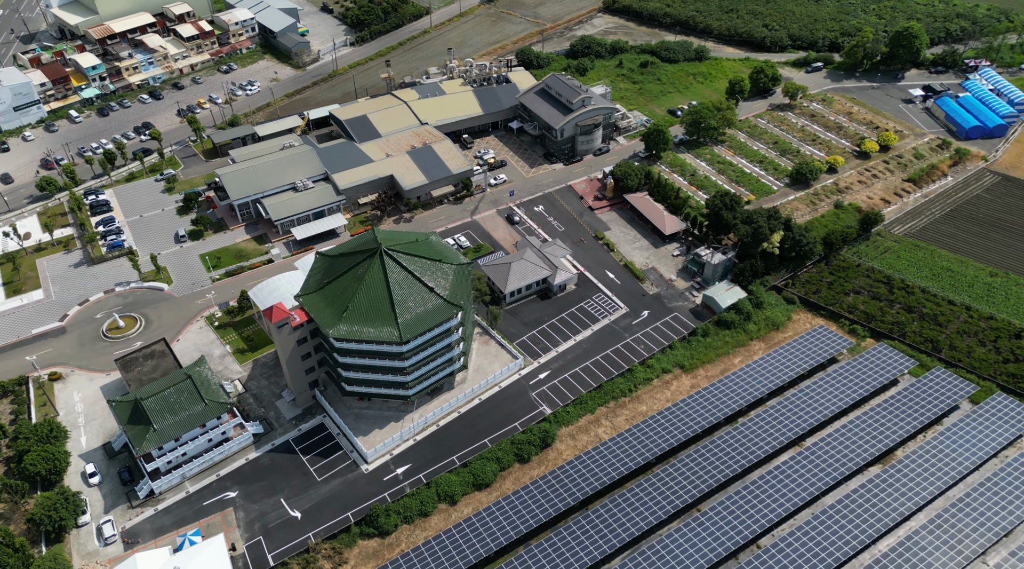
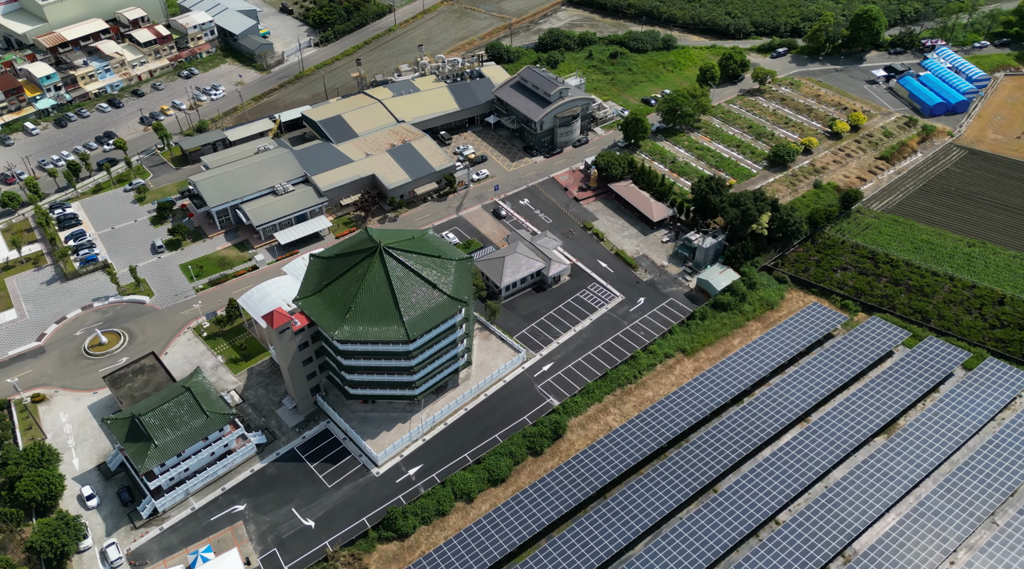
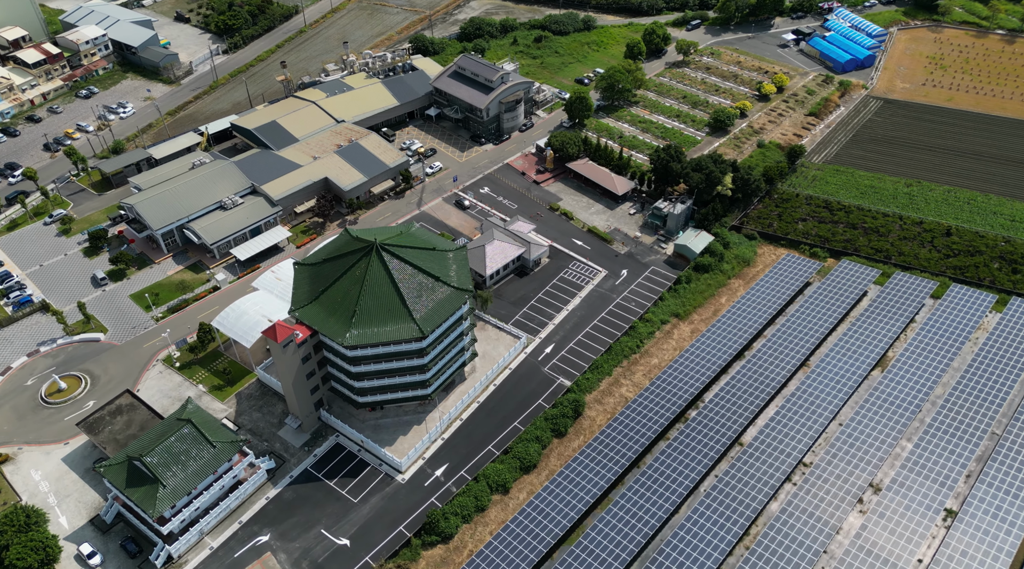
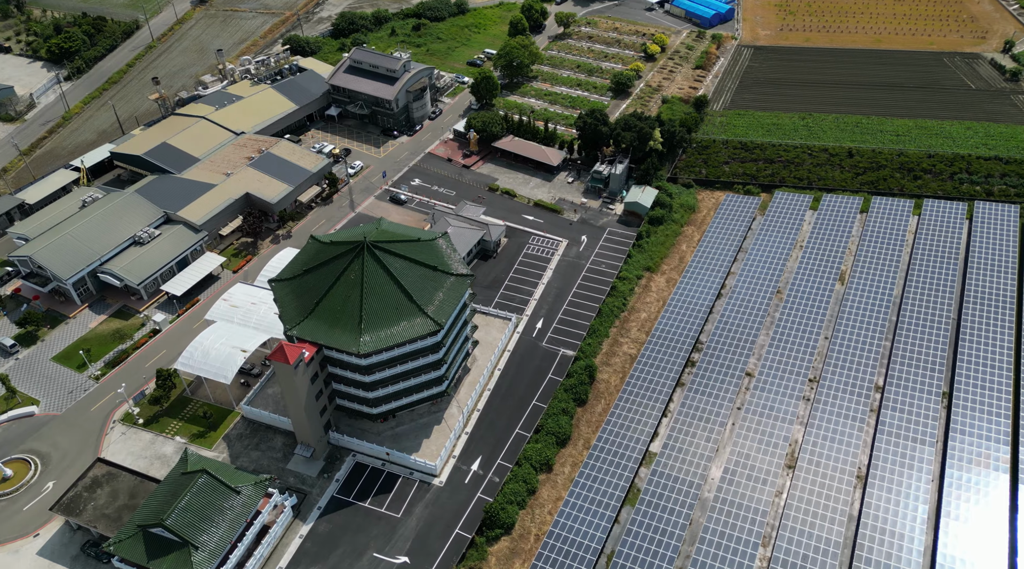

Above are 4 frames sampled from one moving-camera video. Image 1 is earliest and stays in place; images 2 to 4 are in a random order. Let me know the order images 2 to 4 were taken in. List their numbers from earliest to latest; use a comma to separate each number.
2, 3, 4
